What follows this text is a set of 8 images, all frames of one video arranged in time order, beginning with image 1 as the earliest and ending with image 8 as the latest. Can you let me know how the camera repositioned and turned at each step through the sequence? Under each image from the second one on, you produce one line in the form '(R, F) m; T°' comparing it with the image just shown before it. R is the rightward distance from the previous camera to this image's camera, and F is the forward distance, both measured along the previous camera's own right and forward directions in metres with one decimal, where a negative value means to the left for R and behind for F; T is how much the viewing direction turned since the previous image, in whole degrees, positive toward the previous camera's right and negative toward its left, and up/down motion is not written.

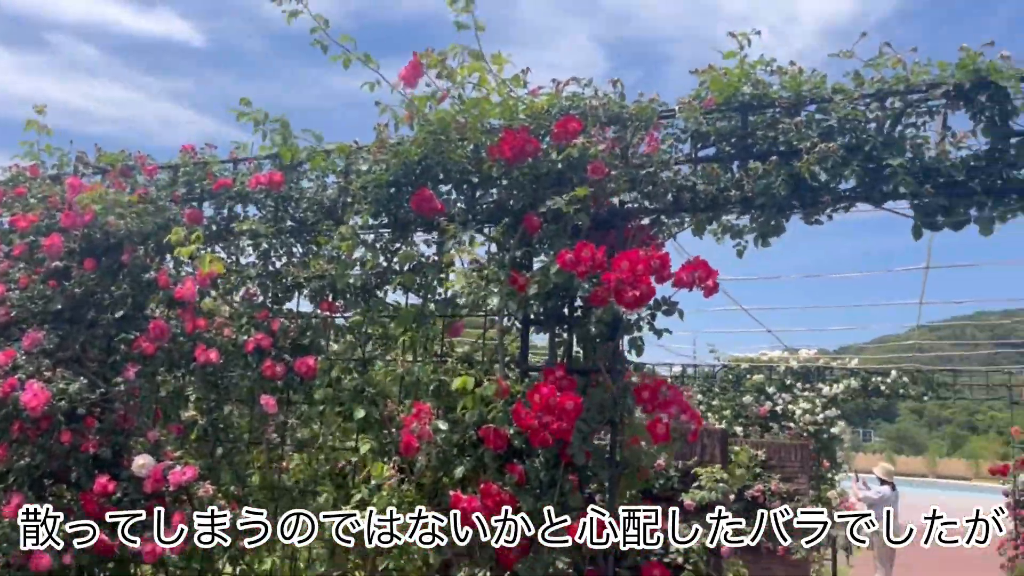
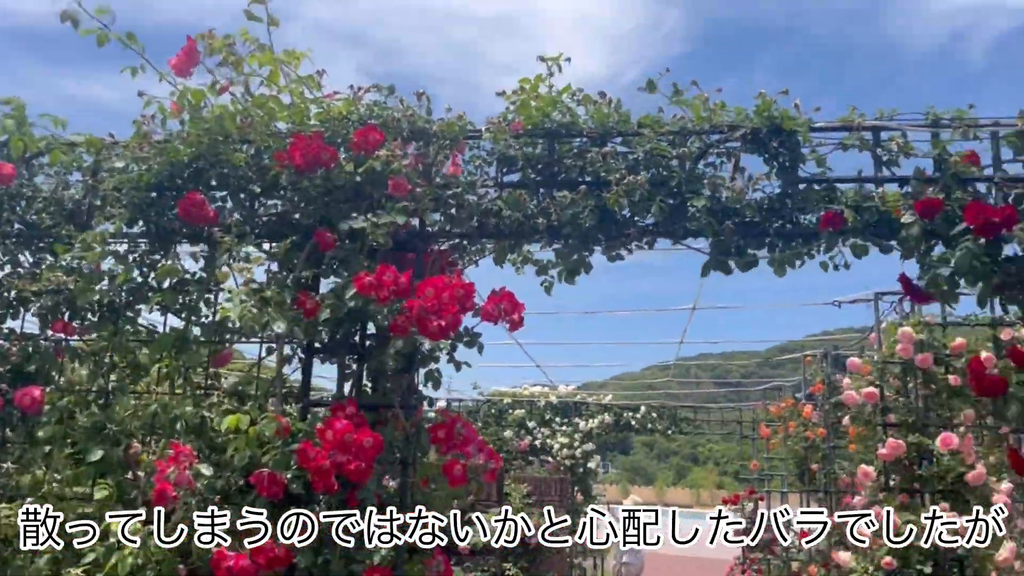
(-0.1, +0.3) m; +16°
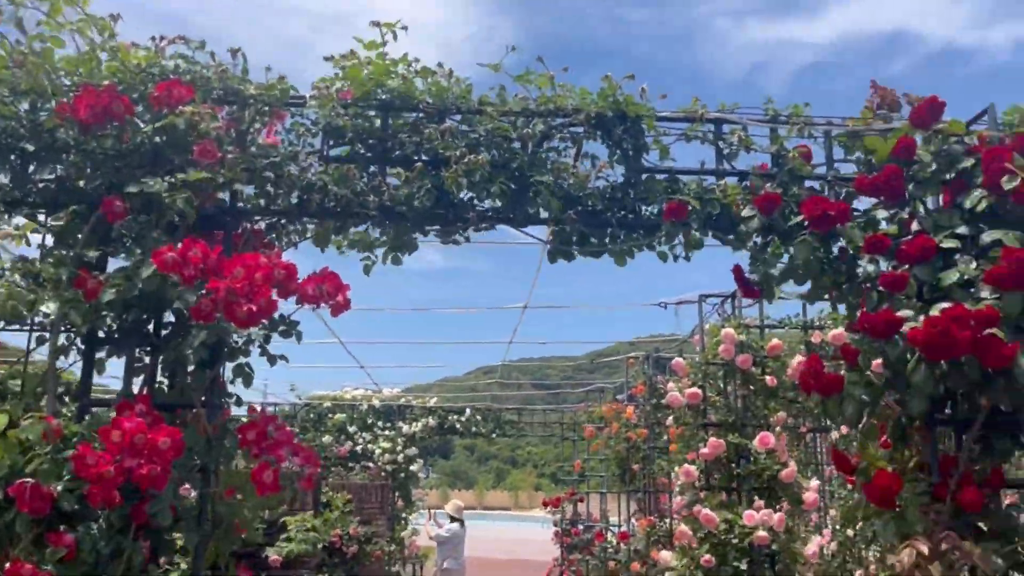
(0.0, +0.3) m; +12°
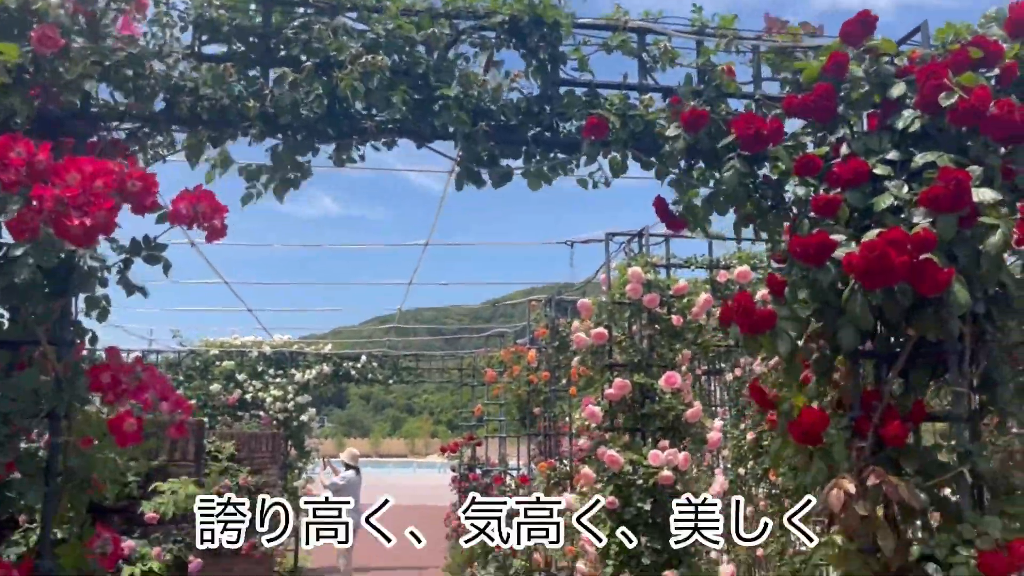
(0.0, +0.3) m; +7°
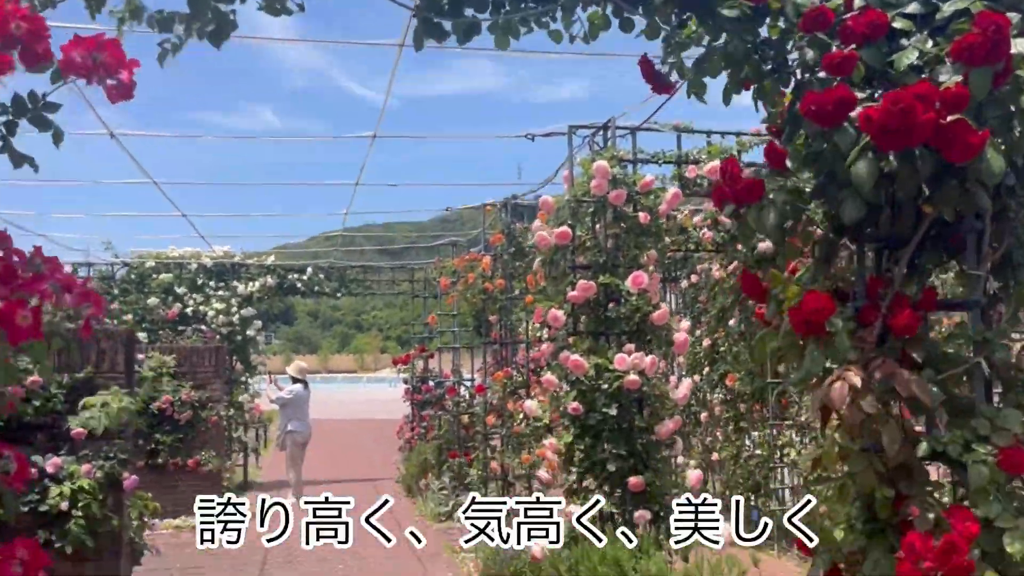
(-0.1, +0.3) m; +3°
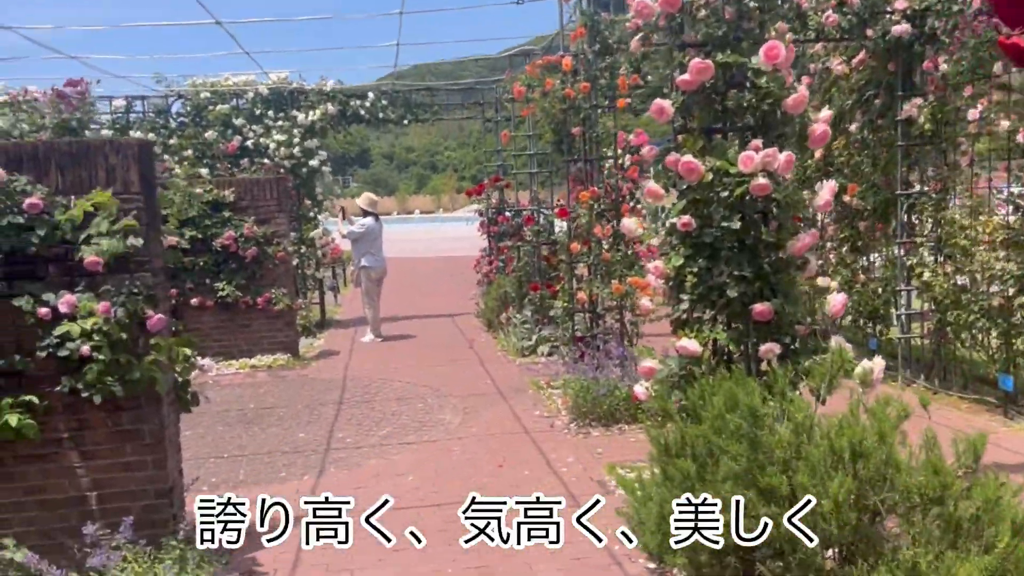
(-0.1, +0.9) m; -5°
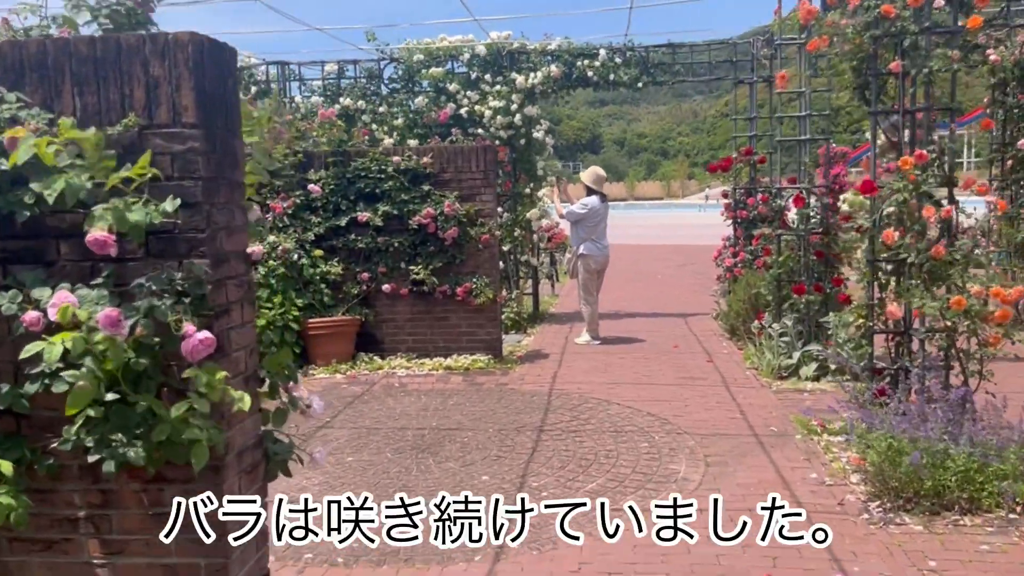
(-0.2, +1.8) m; -15°
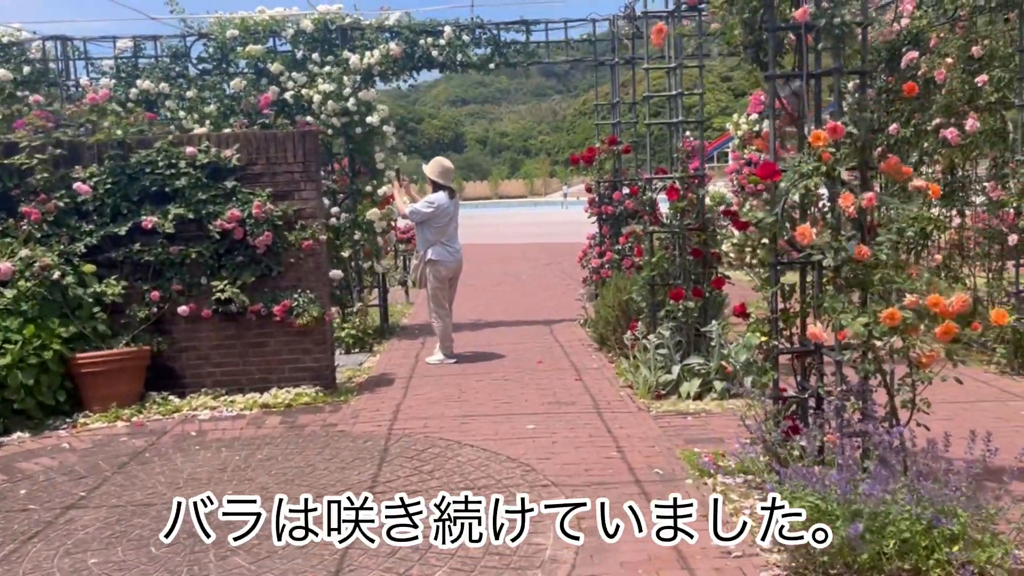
(+0.3, +1.2) m; +9°
